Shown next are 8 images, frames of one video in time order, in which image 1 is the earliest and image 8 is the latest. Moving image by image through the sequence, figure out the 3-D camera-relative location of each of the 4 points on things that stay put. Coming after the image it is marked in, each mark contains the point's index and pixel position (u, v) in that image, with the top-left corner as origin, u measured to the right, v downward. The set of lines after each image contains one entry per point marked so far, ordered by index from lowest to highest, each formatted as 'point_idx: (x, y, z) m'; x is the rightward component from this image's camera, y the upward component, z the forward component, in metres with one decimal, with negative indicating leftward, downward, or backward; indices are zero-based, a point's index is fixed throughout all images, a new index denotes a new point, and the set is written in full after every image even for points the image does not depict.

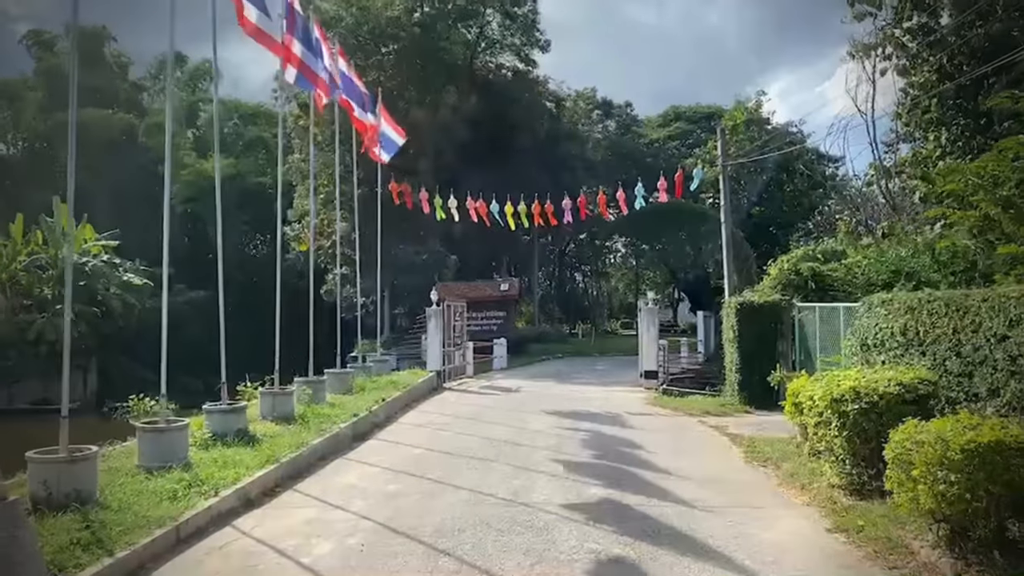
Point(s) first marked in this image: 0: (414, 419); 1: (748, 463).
0: (-1.7, -2.2, +14.8) m
1: (+2.8, -2.1, +10.3) m
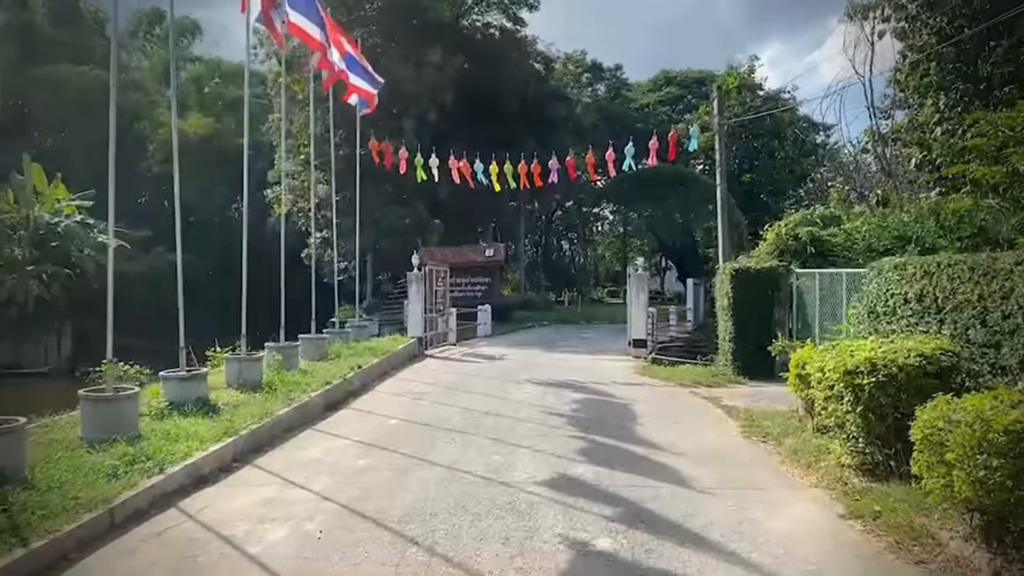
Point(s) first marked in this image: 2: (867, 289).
0: (-1.9, -1.6, +14.1) m
1: (+2.6, -1.7, +9.6) m
2: (+4.3, 0.0, +10.6) m
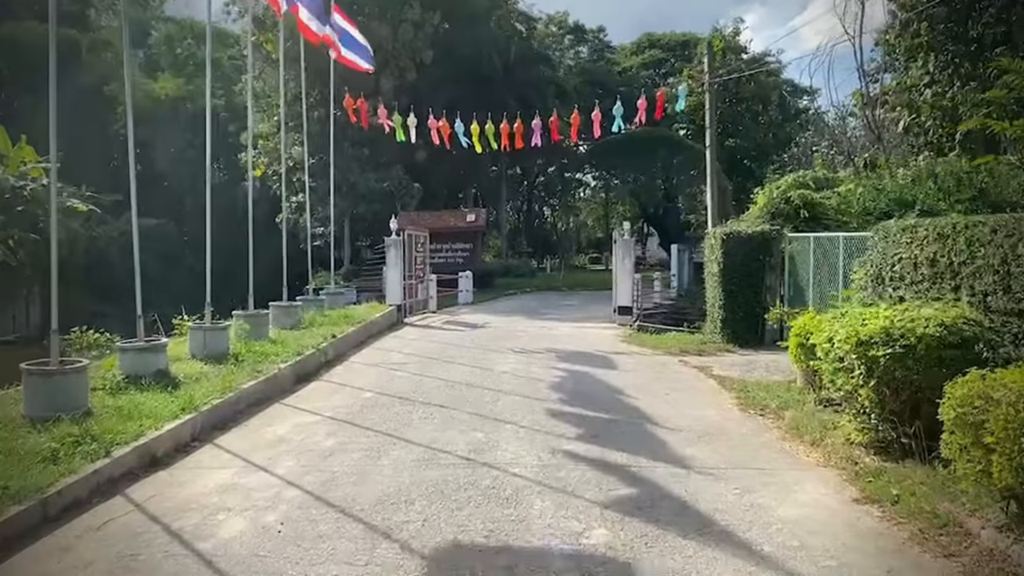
0: (-2.2, -1.1, +13.4) m
1: (+2.4, -1.3, +9.1) m
2: (+4.1, +0.4, +10.0) m
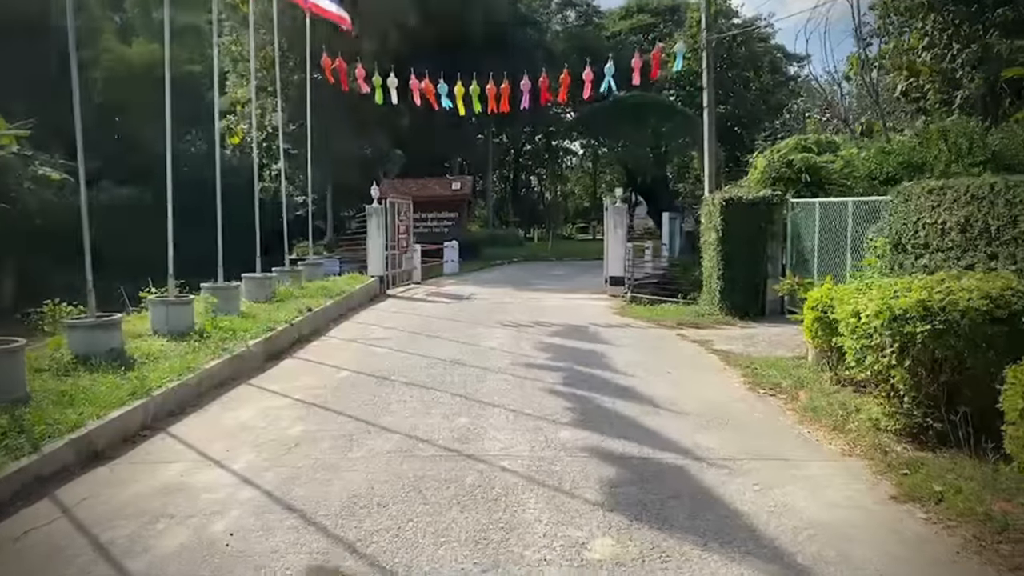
0: (-2.4, -0.7, +12.6) m
1: (+2.3, -1.0, +8.3) m
2: (+4.0, +0.7, +9.2) m
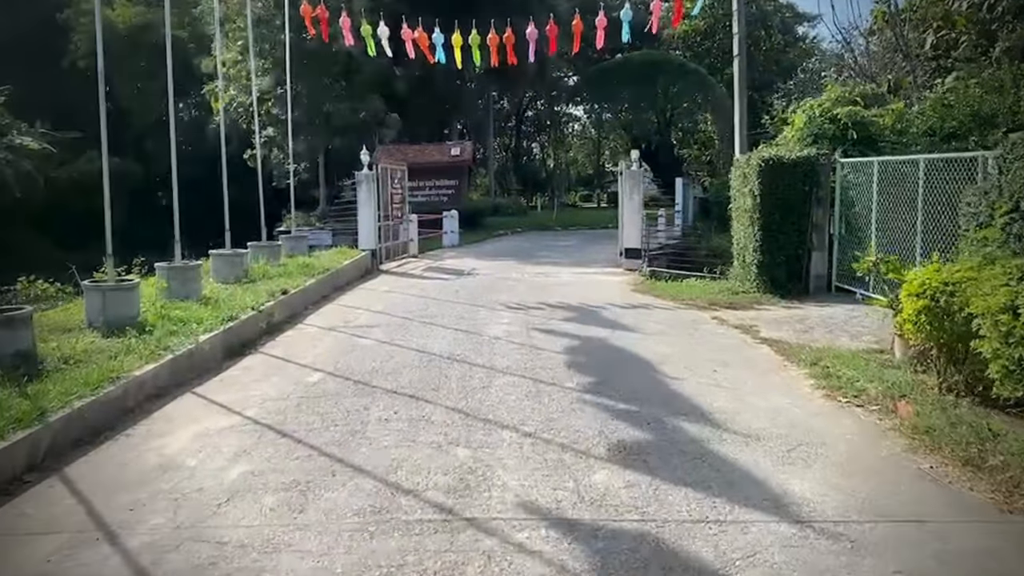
0: (-2.3, -0.4, +10.8) m
1: (+2.4, -0.8, +6.5) m
2: (+4.0, +0.9, +7.3) m
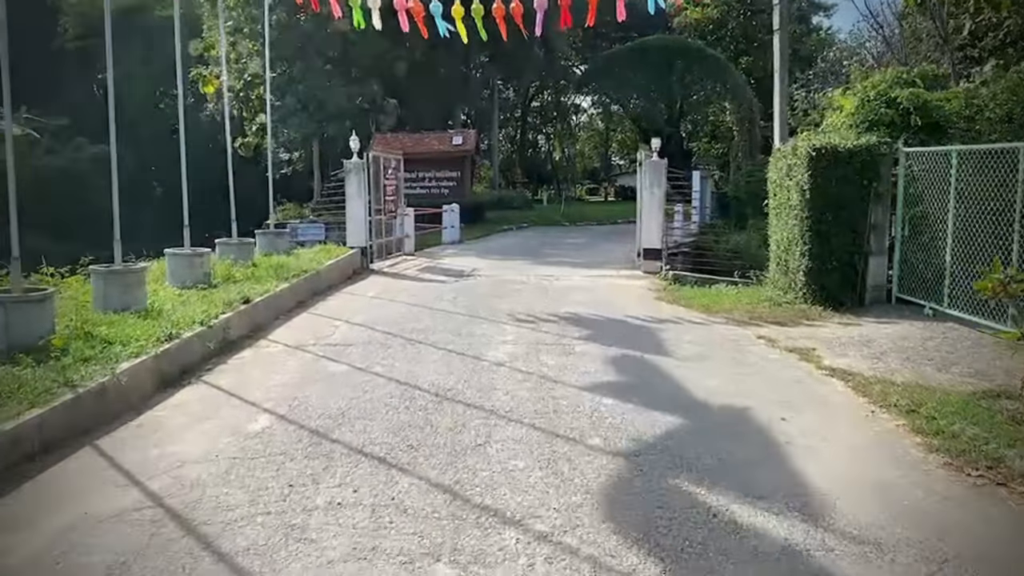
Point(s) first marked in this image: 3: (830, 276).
0: (-2.2, -0.5, +9.0) m
1: (+2.4, -1.0, +4.7) m
2: (+4.1, +0.7, +5.5) m
3: (+3.9, +0.1, +10.6) m
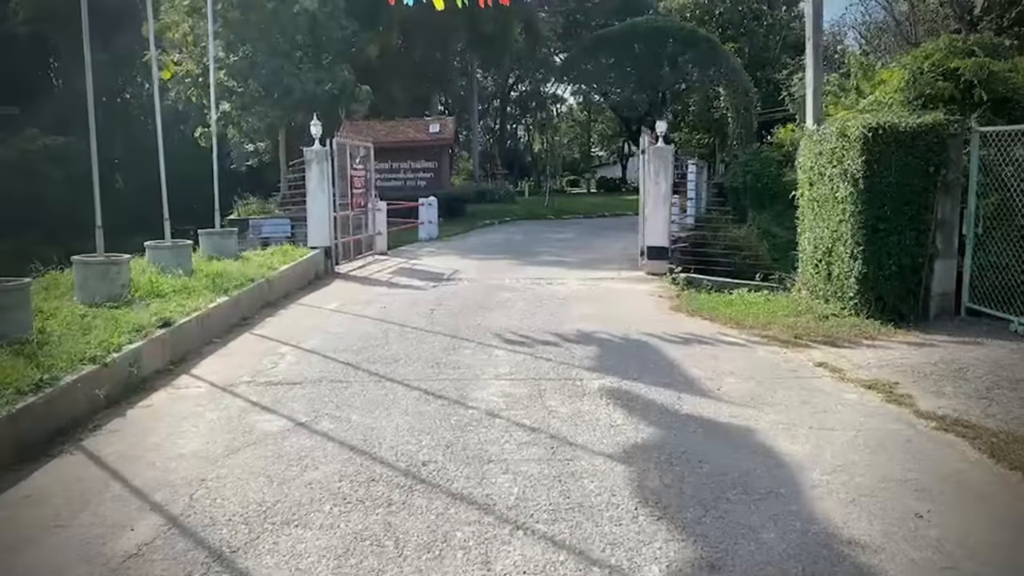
0: (-2.3, -0.7, +7.0) m
1: (+2.5, -1.2, +2.9) m
2: (+4.1, +0.6, +3.7) m
3: (+3.8, +0.1, +8.8) m
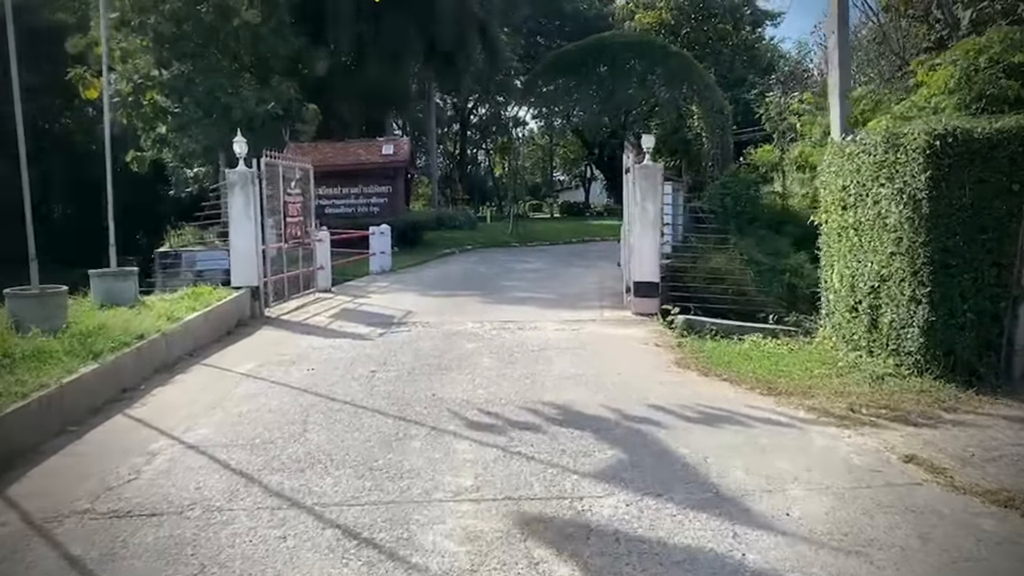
0: (-2.5, -1.1, +4.8) m
1: (+2.5, -1.4, +0.8) m
2: (+4.1, +0.3, +1.7) m
3: (+3.5, -0.4, +6.8) m
